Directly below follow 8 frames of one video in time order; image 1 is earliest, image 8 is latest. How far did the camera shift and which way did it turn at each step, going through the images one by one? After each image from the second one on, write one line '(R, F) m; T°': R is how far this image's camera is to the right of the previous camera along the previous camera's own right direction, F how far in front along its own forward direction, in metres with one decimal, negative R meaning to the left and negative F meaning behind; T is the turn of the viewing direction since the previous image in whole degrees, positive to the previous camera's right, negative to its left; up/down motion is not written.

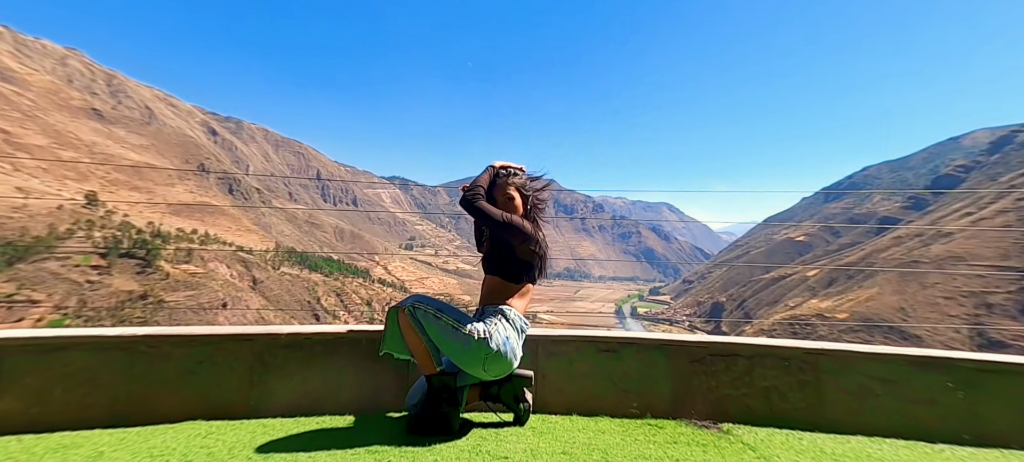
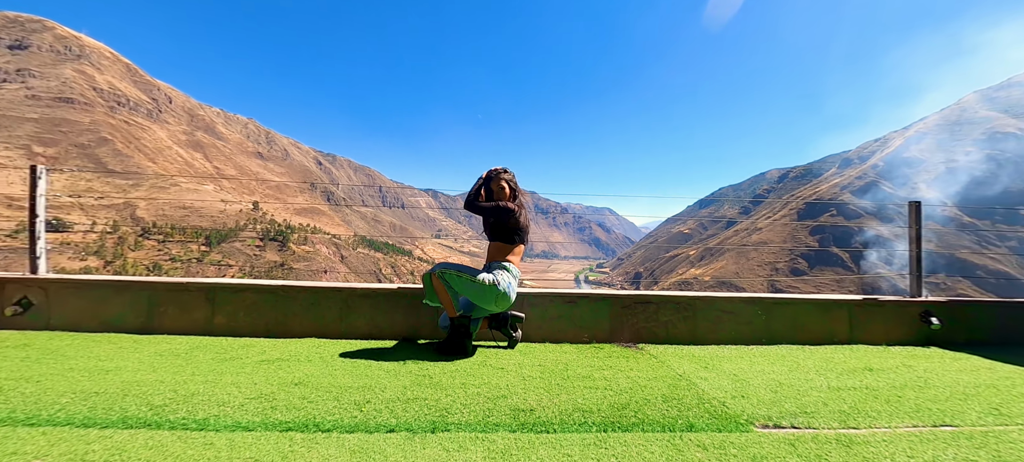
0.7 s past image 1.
(+0.2, -4.3) m; 0°
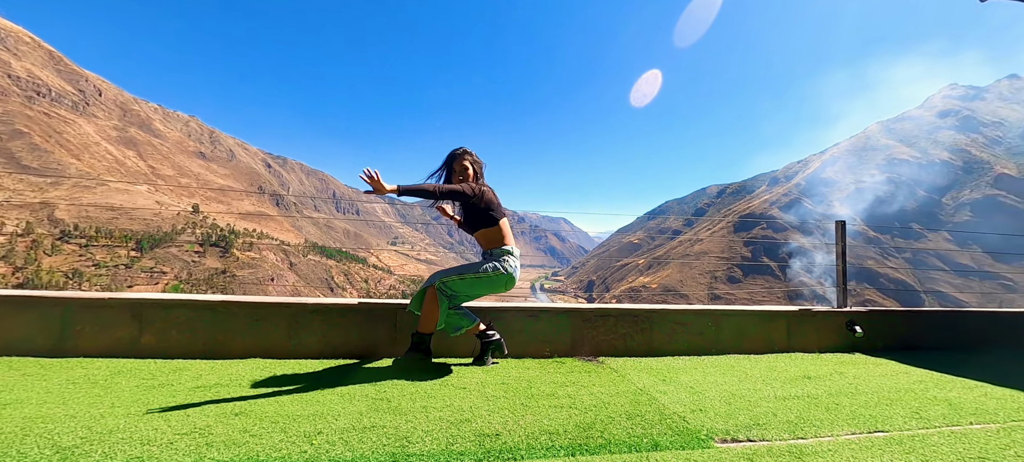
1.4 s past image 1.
(0.0, 0.0) m; +7°
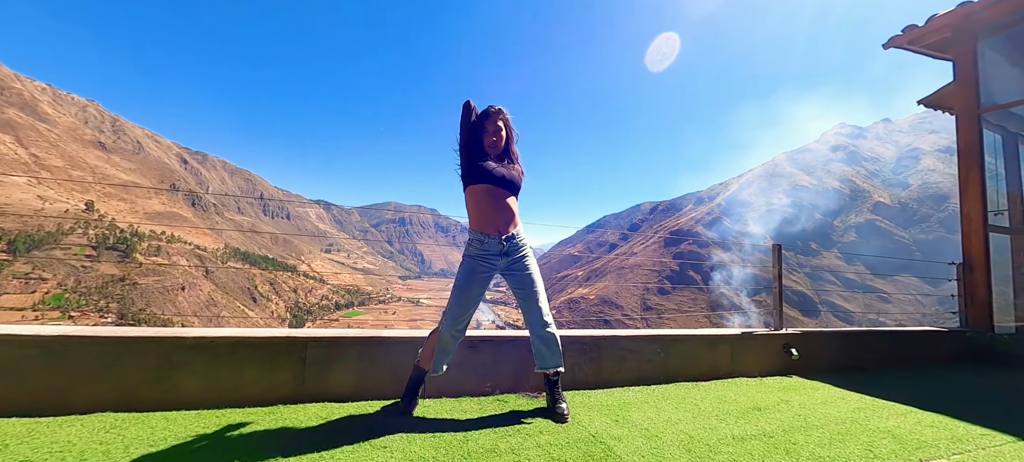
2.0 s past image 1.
(0.0, 0.0) m; +9°
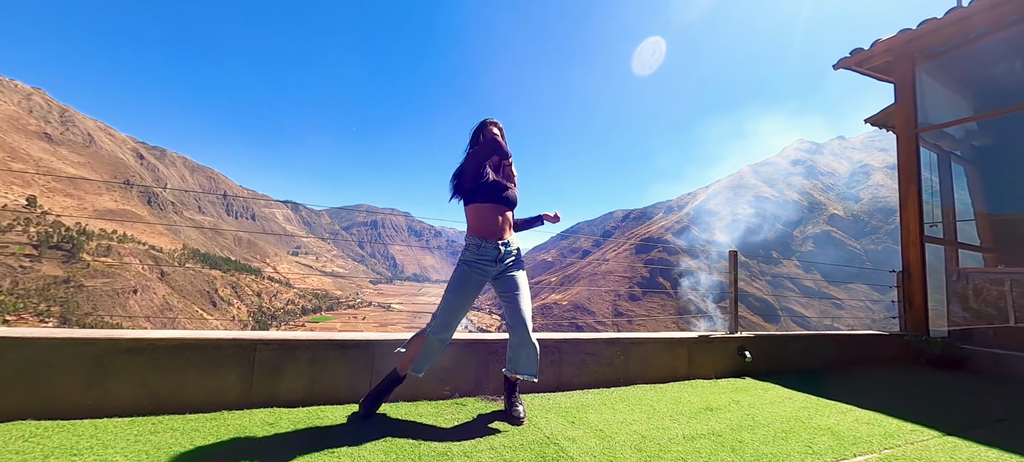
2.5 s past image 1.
(0.0, 0.0) m; +4°
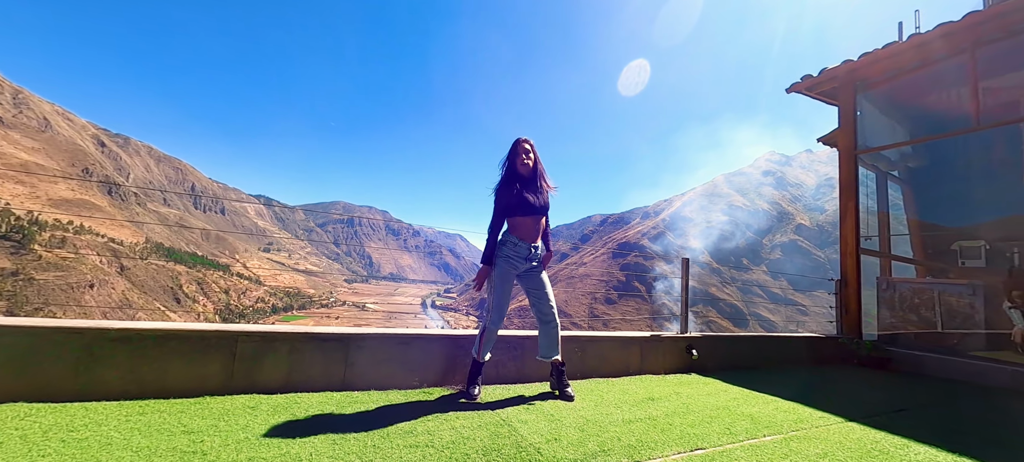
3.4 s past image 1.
(0.0, 0.0) m; +3°
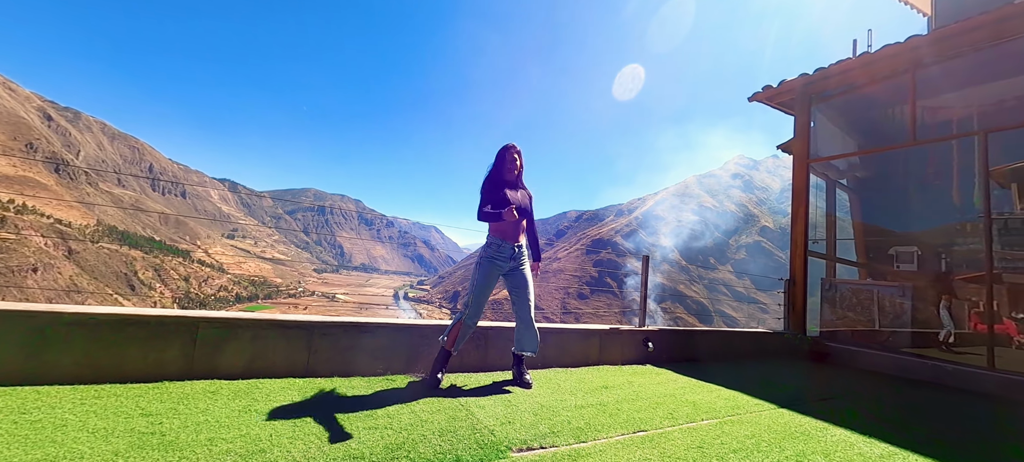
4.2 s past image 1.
(0.0, 0.0) m; +4°
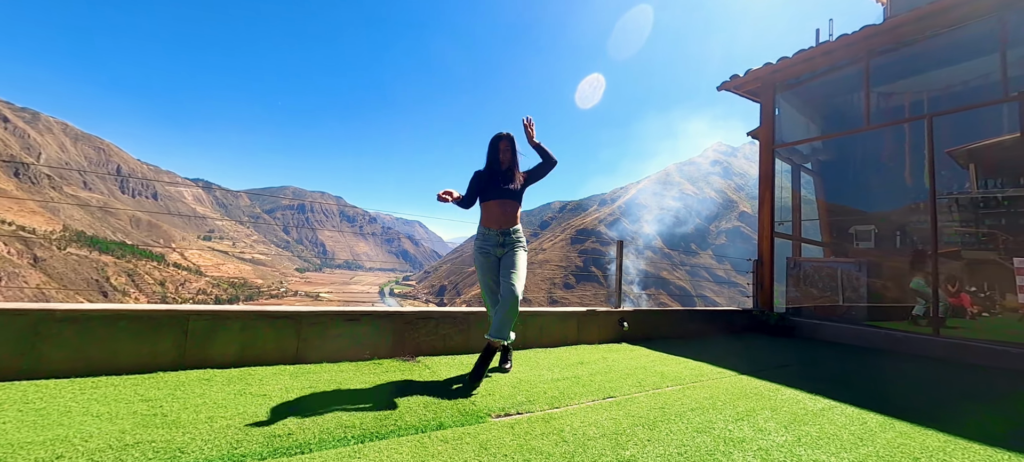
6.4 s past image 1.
(0.0, 0.0) m; +2°
